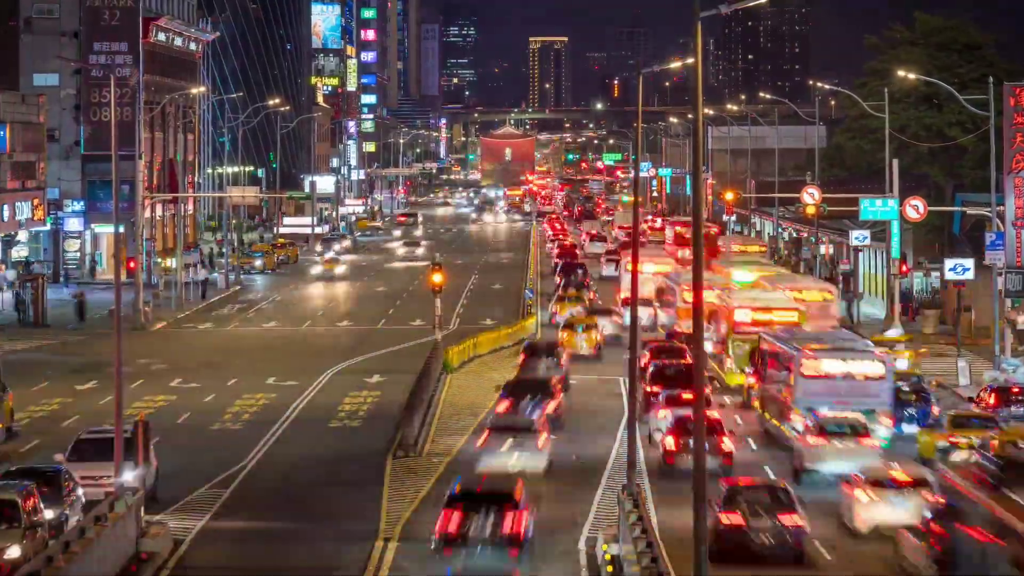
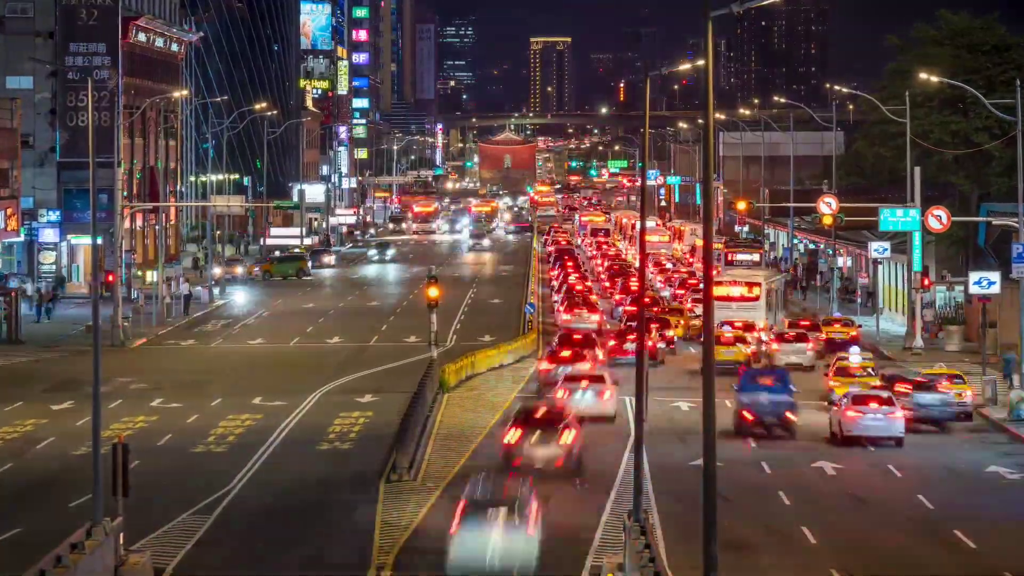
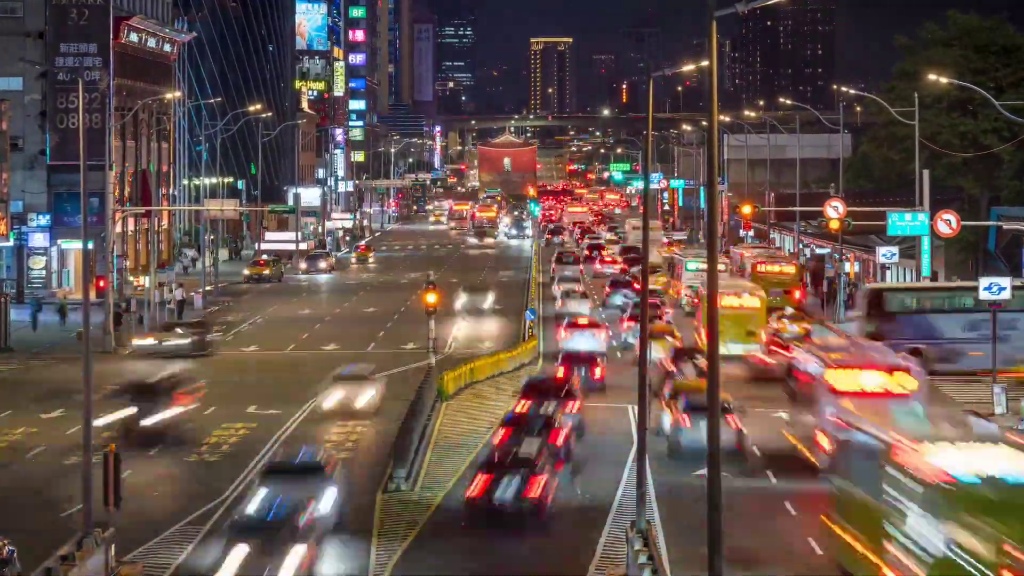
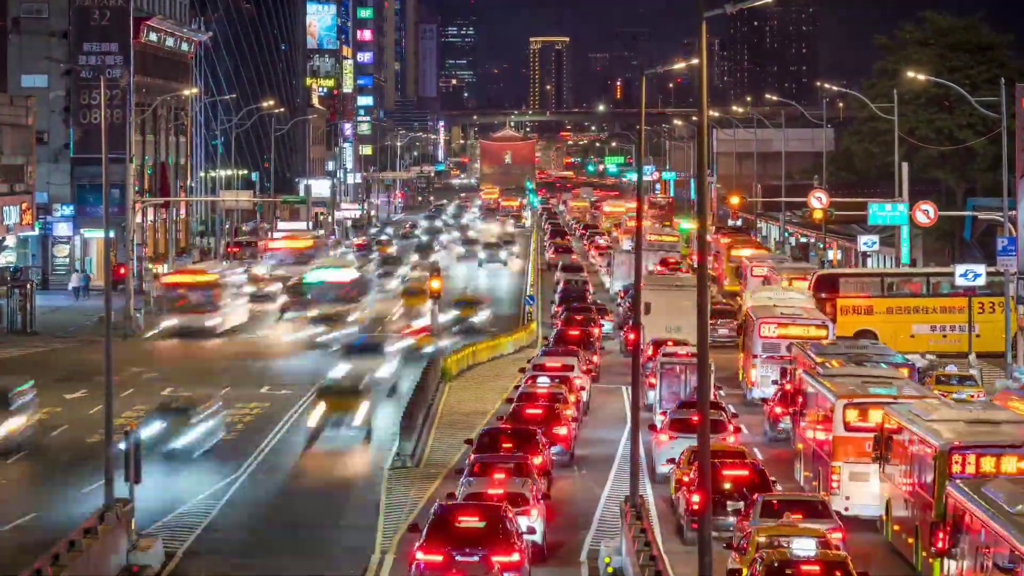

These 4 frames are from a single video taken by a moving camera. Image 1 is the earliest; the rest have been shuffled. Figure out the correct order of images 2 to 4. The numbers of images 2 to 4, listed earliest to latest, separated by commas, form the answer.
4, 2, 3
